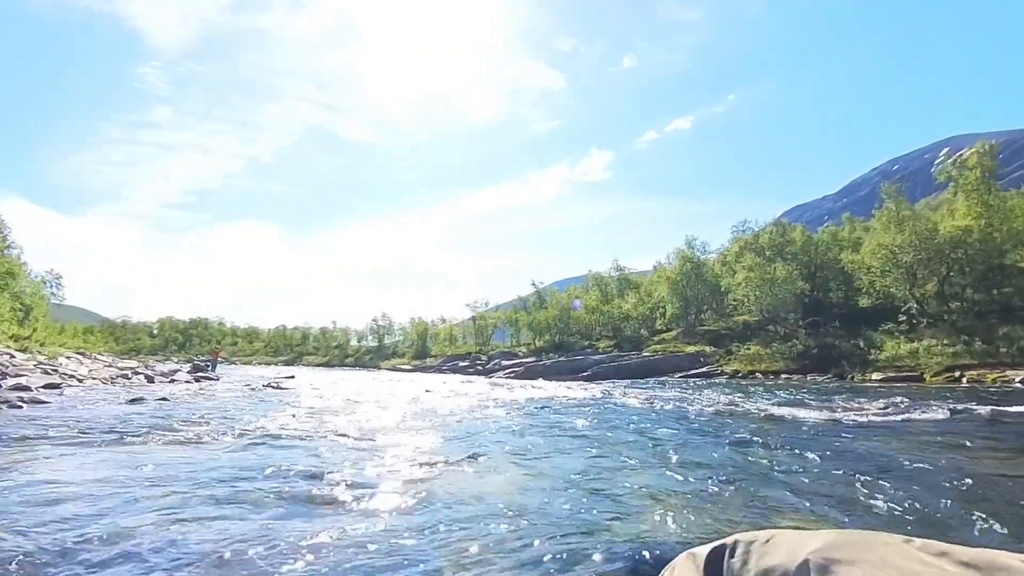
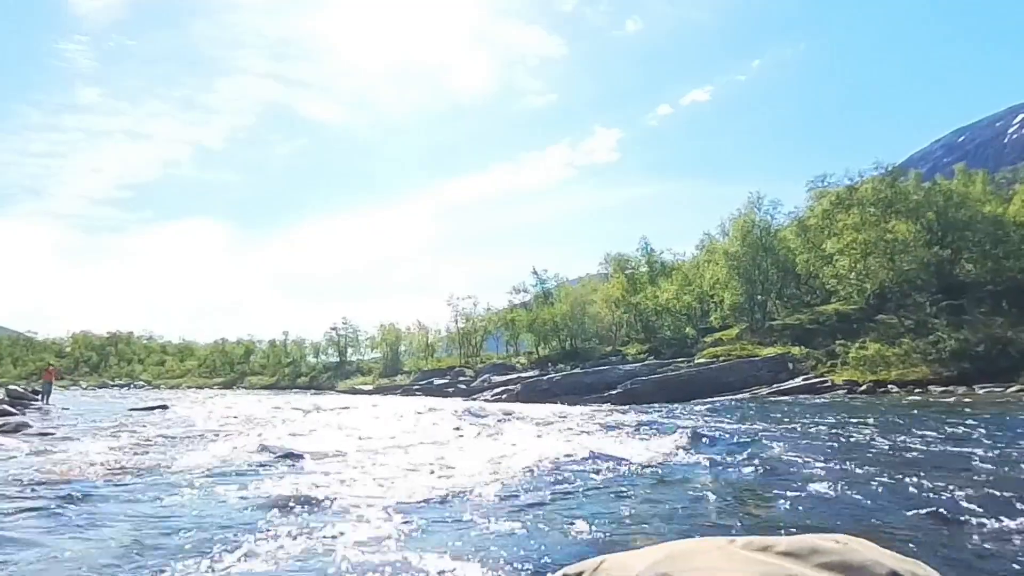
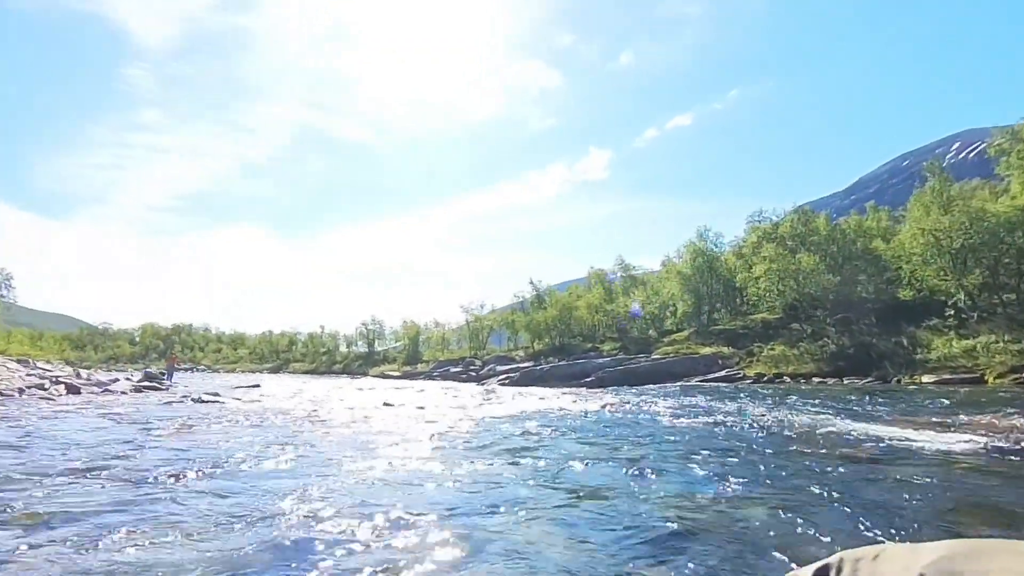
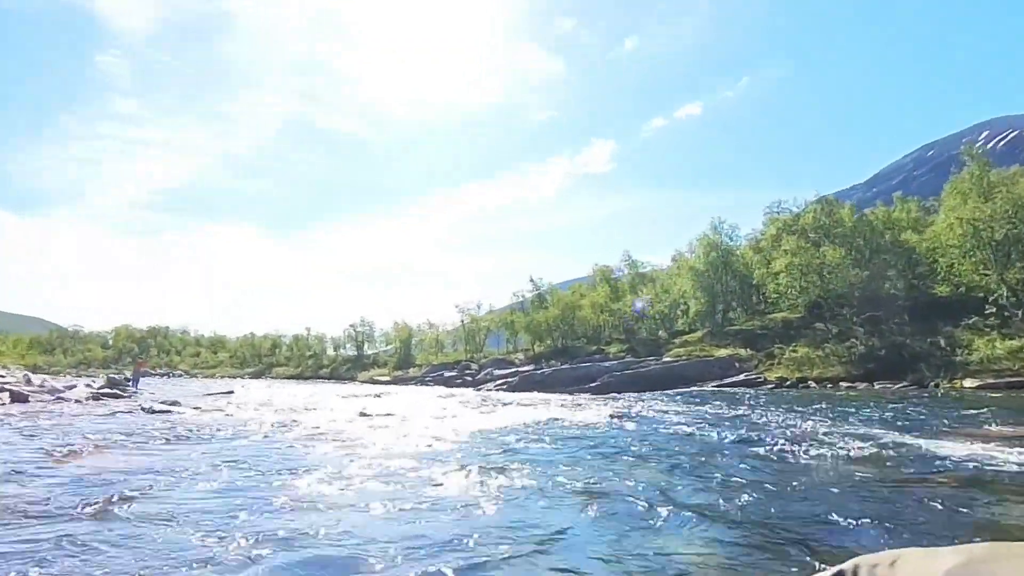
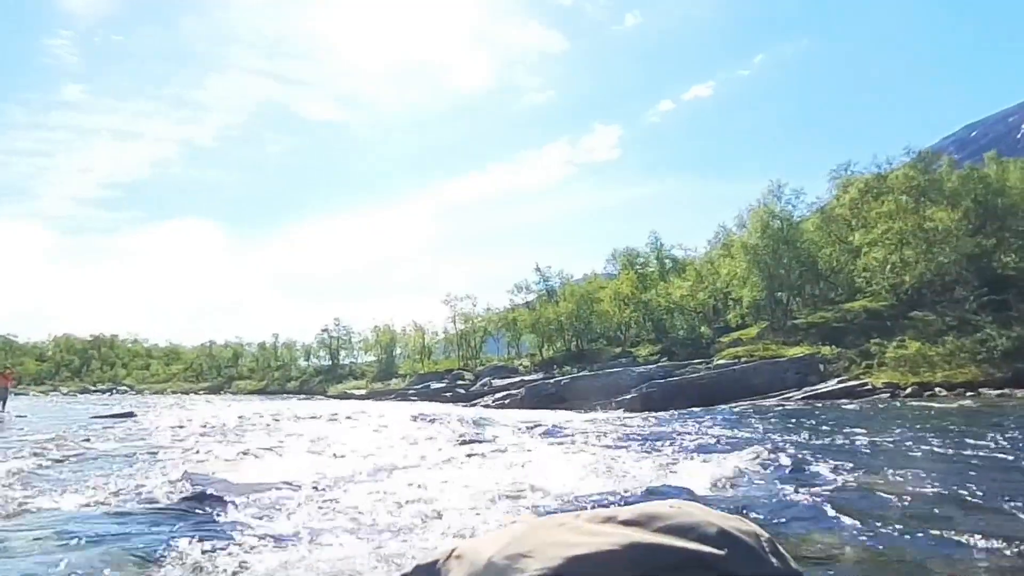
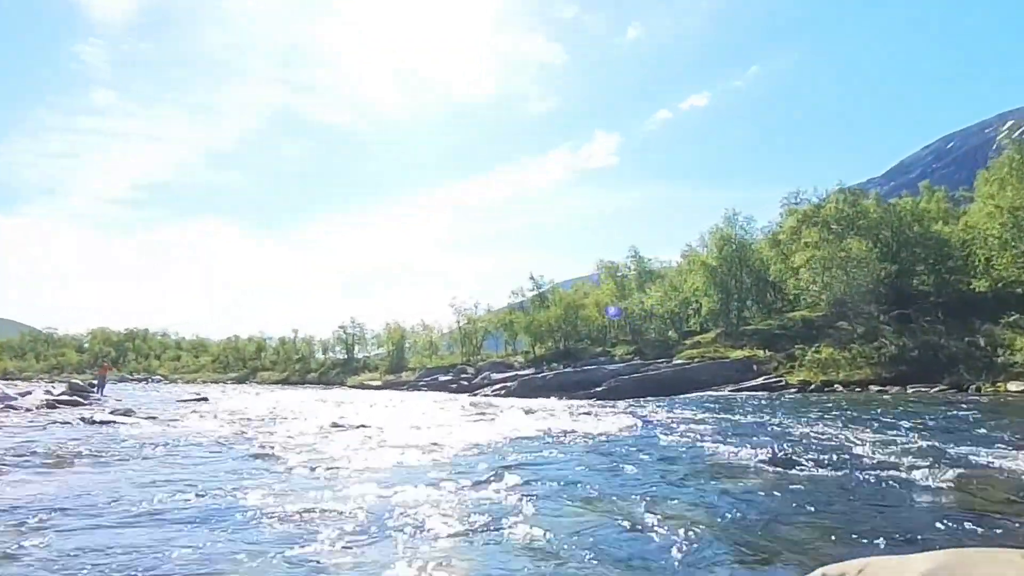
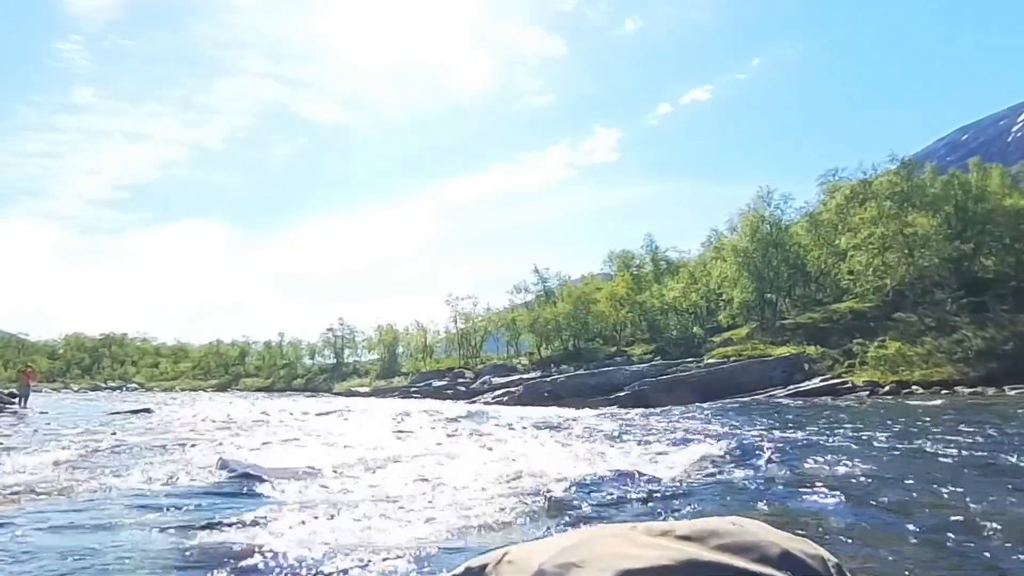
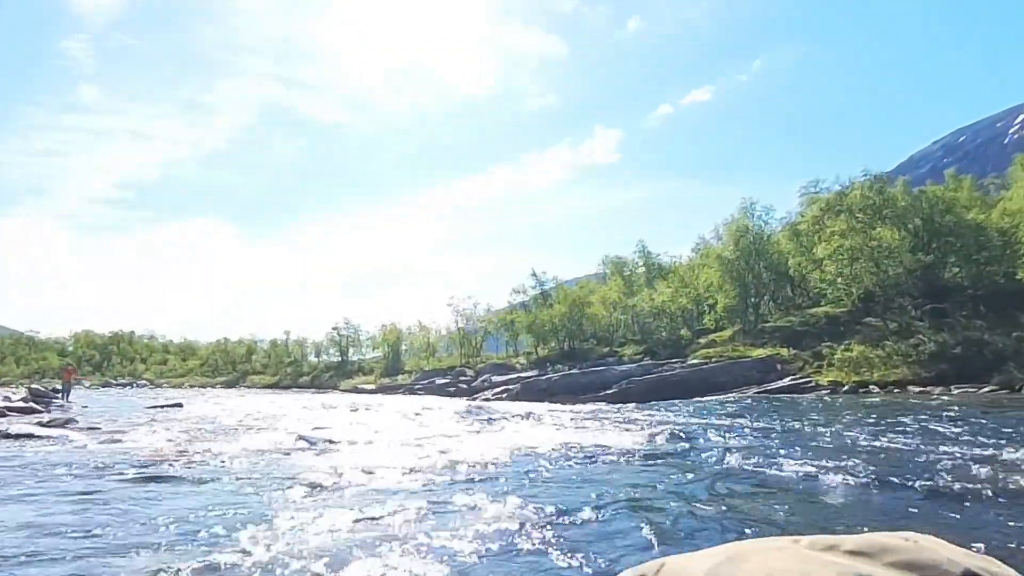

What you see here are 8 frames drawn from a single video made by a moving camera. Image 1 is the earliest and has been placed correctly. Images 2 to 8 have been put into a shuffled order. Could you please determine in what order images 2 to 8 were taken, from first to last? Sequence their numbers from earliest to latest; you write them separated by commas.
3, 4, 6, 8, 2, 7, 5
